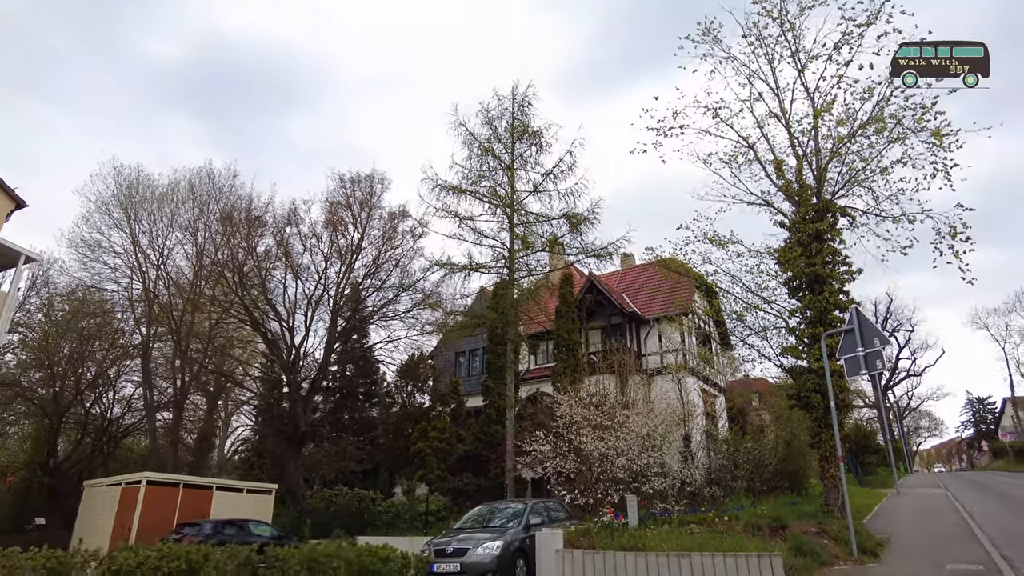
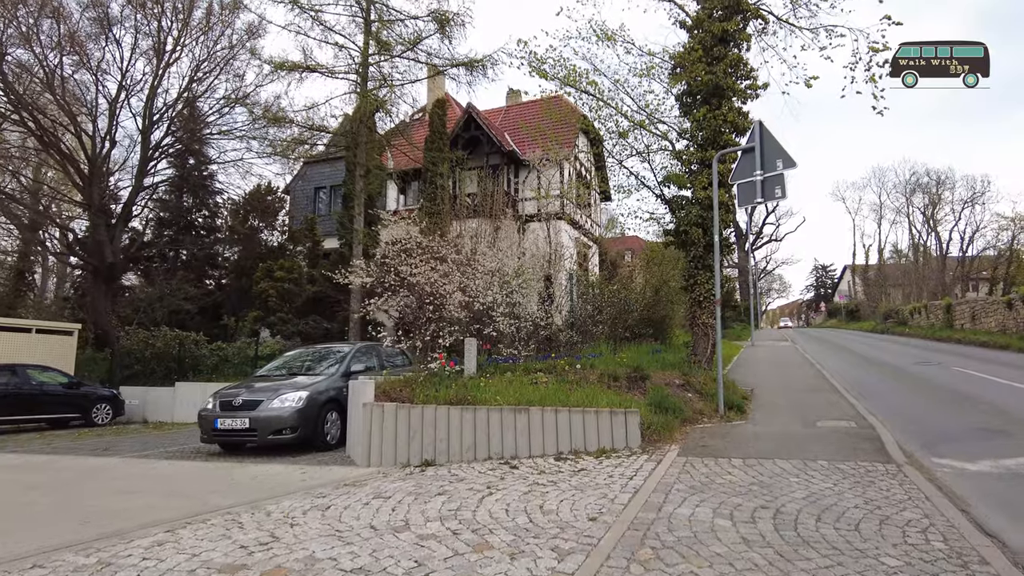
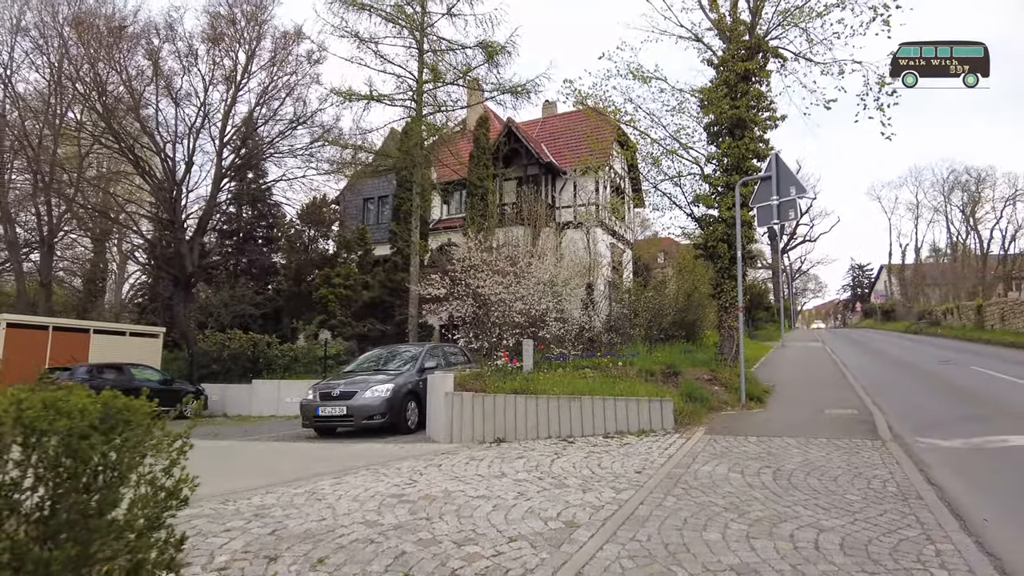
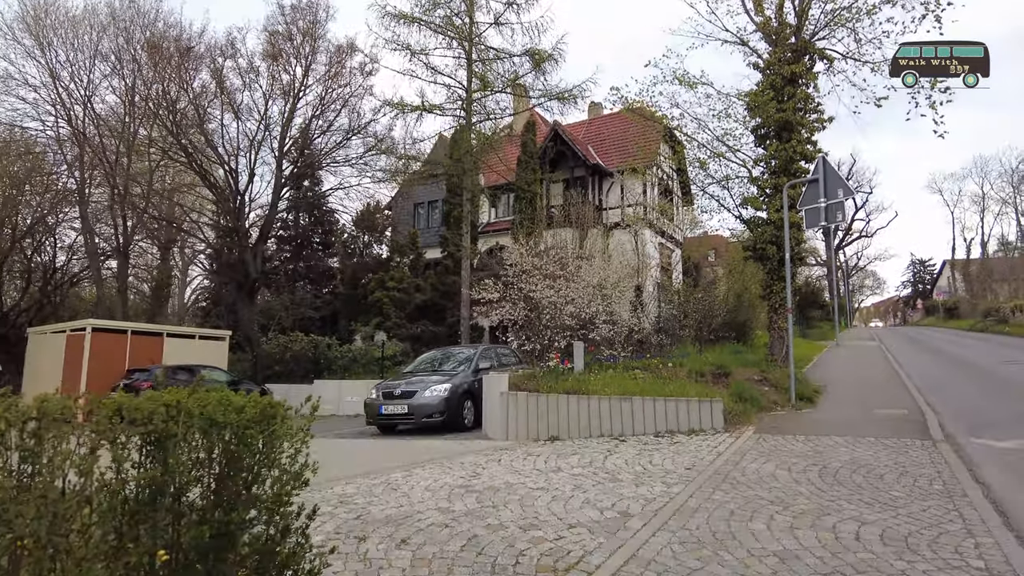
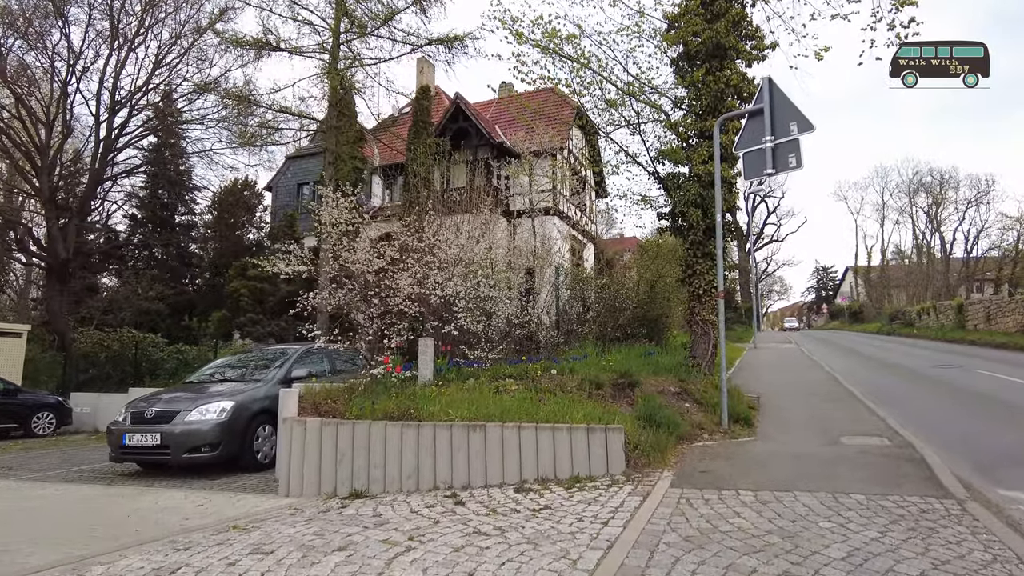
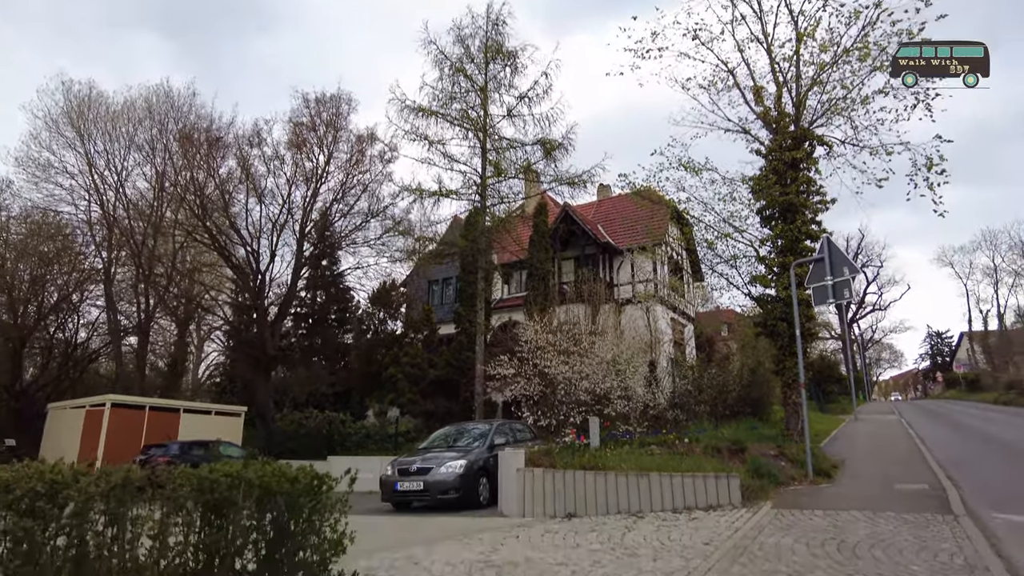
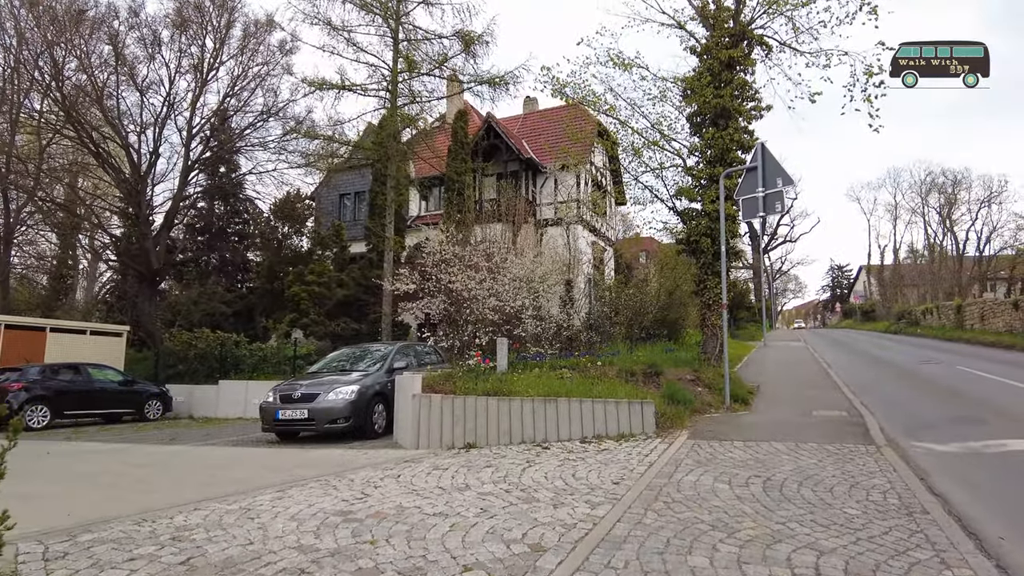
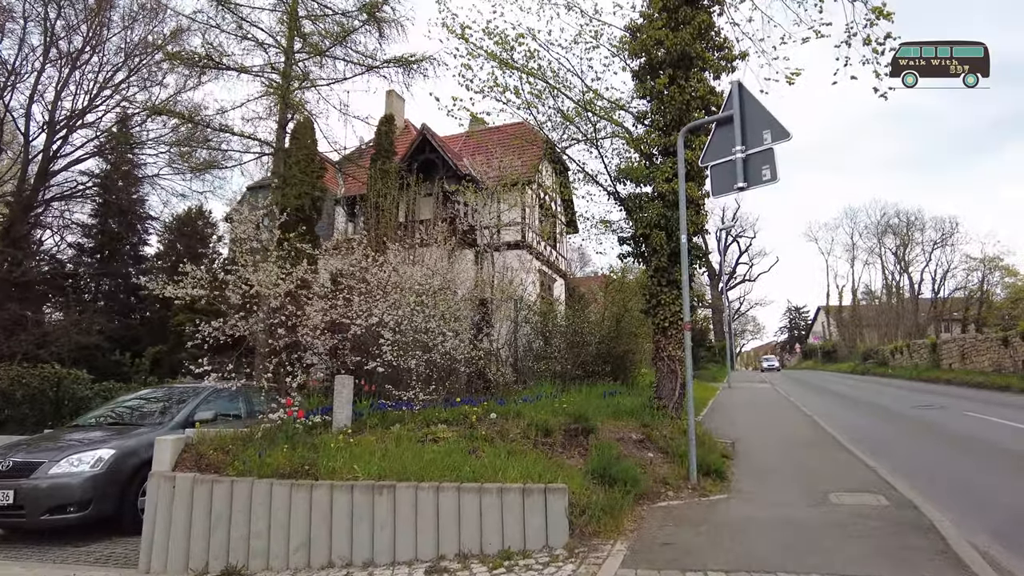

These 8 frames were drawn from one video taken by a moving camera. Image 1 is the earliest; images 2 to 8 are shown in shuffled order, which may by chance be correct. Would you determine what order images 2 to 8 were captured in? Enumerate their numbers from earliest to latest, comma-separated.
6, 4, 3, 7, 2, 5, 8
